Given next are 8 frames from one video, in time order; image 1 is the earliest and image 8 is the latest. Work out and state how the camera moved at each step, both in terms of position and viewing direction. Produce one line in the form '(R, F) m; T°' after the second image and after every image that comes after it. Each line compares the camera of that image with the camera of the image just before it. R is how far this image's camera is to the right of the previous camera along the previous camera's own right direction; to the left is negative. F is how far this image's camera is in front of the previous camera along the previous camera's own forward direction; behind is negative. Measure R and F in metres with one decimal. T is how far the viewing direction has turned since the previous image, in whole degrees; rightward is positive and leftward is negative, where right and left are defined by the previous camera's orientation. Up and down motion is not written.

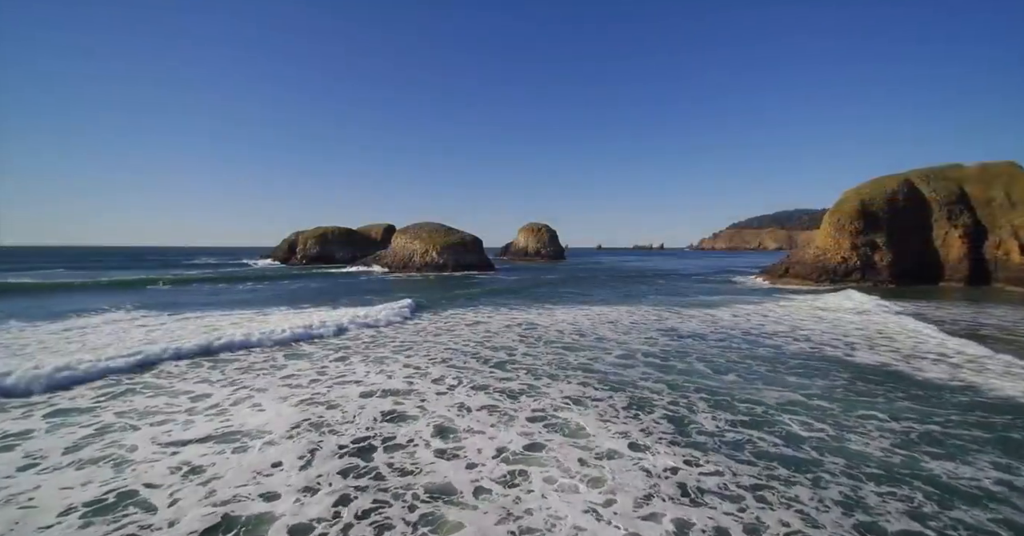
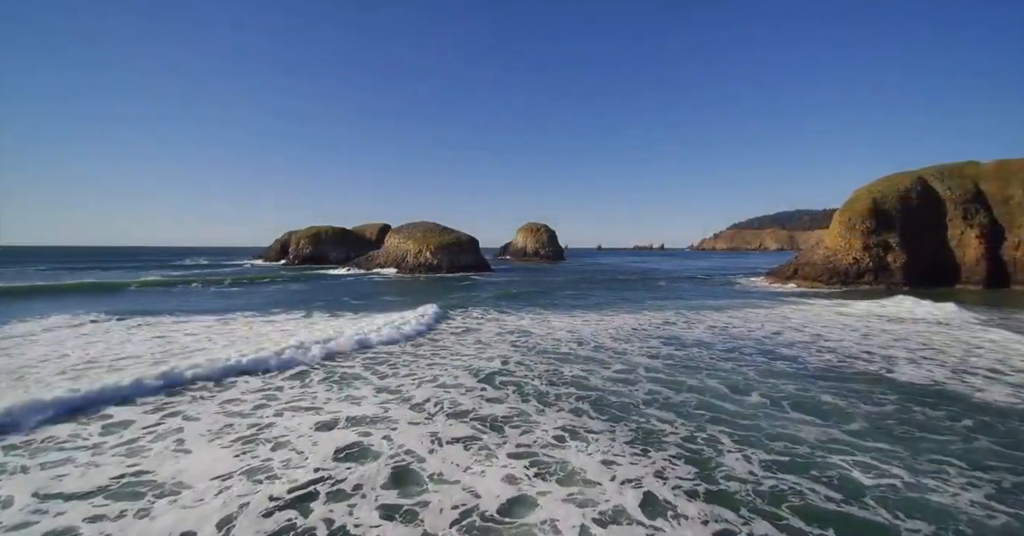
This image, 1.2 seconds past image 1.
(+0.2, +1.6) m; 0°
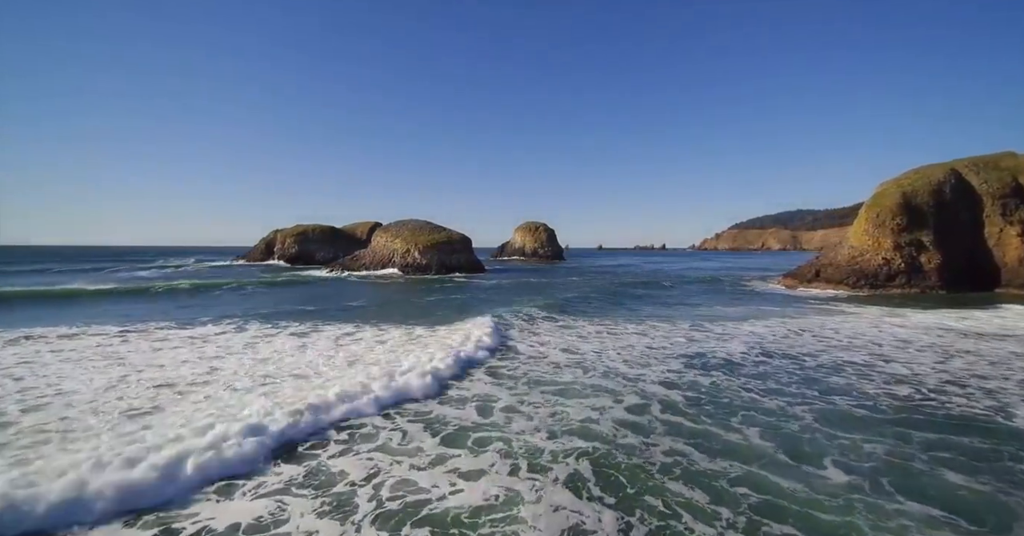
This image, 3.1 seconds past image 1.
(+0.4, +3.1) m; 0°
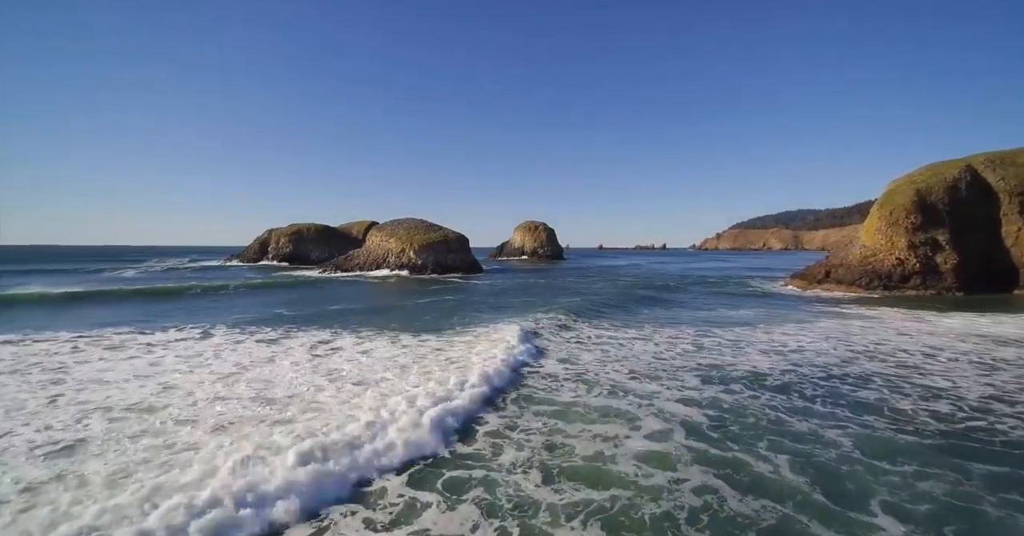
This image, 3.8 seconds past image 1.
(+0.2, +1.2) m; 0°
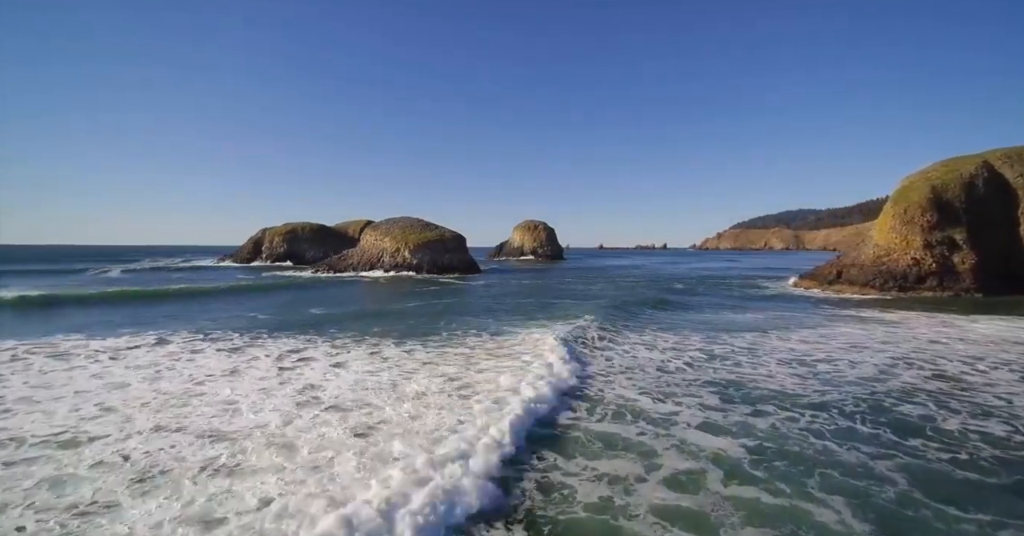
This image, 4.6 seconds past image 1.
(+0.1, +1.2) m; 0°
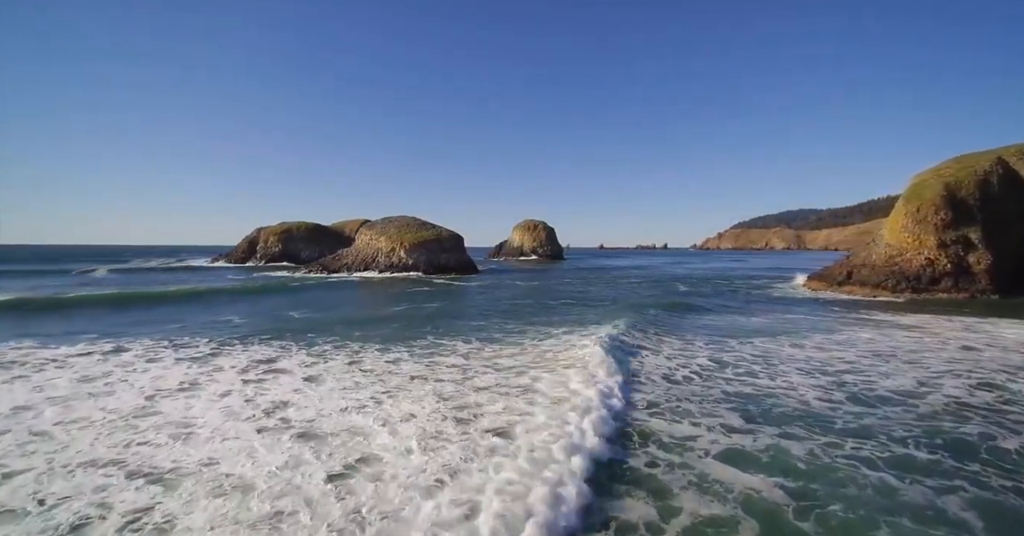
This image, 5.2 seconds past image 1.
(+0.1, +1.0) m; 0°
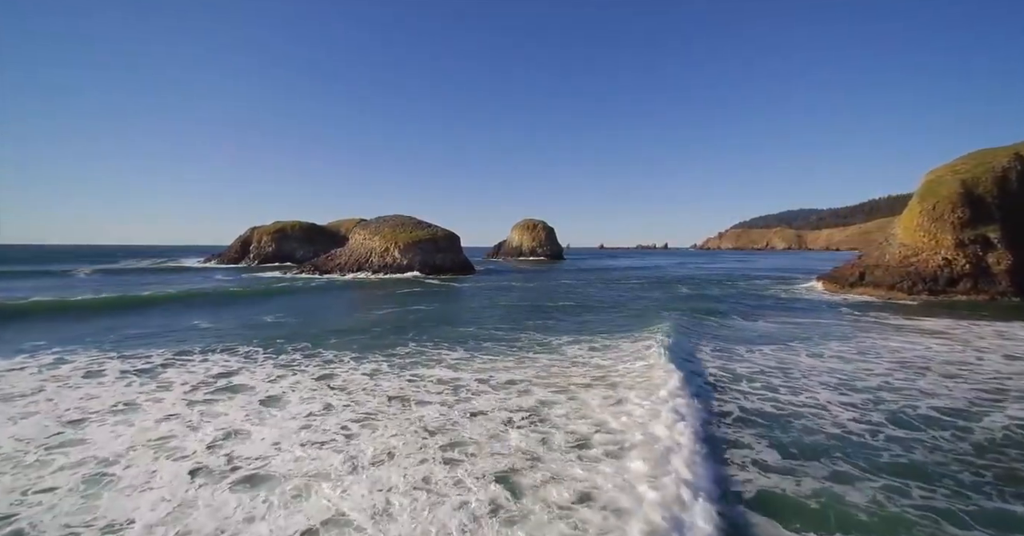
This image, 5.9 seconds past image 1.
(+0.1, +1.2) m; 0°
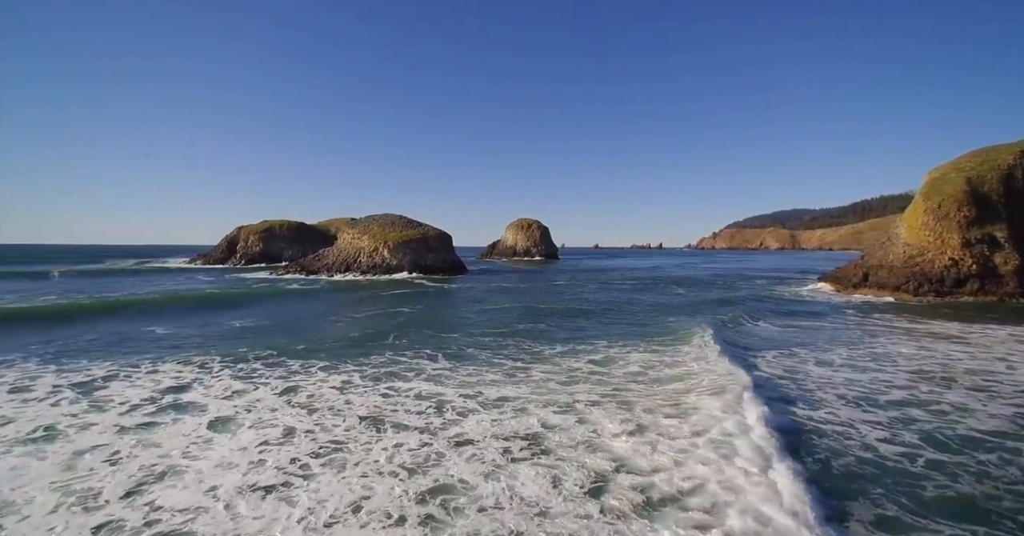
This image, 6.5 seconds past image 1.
(+0.1, +1.0) m; +1°
